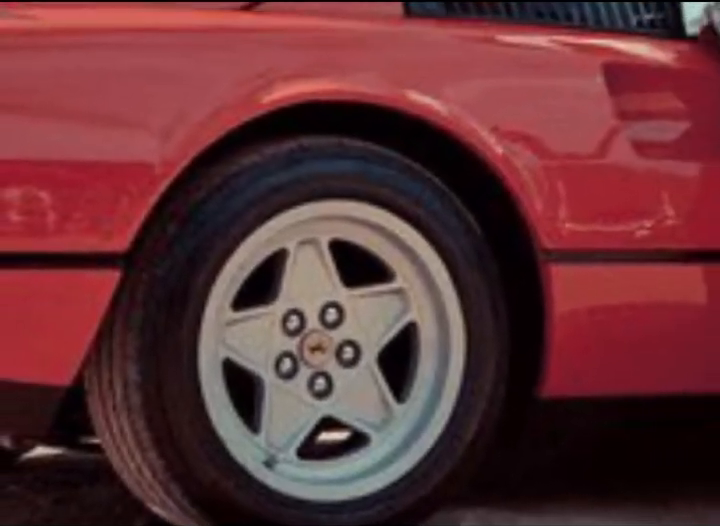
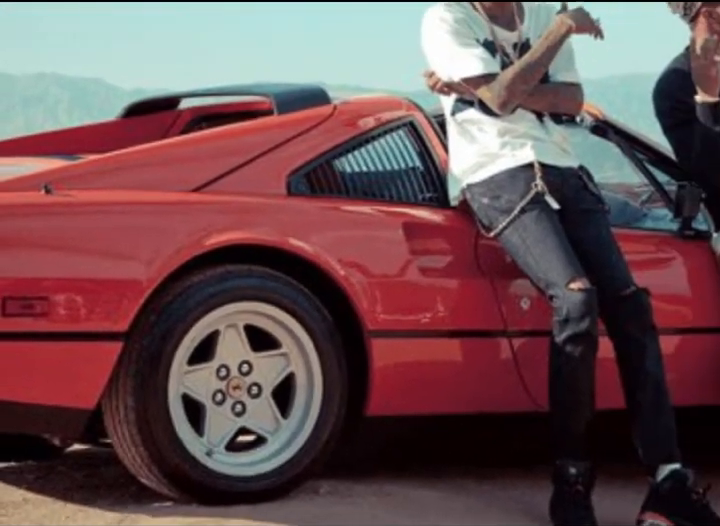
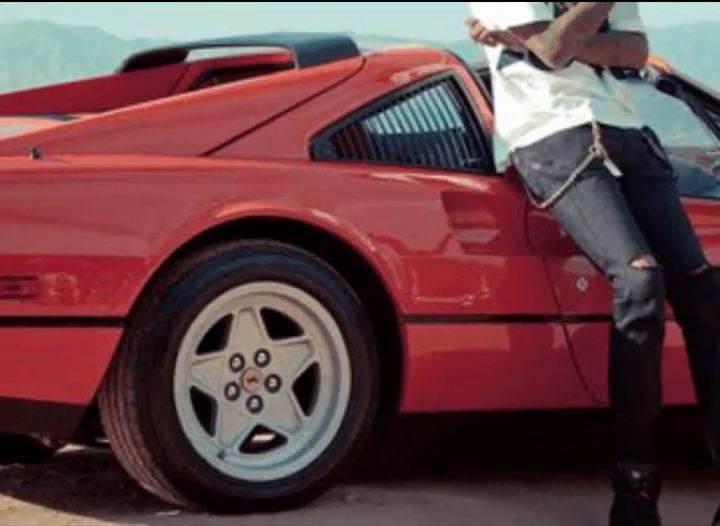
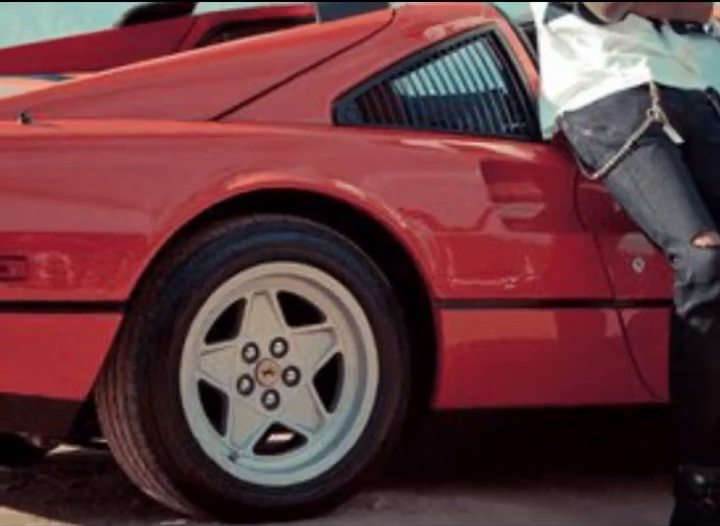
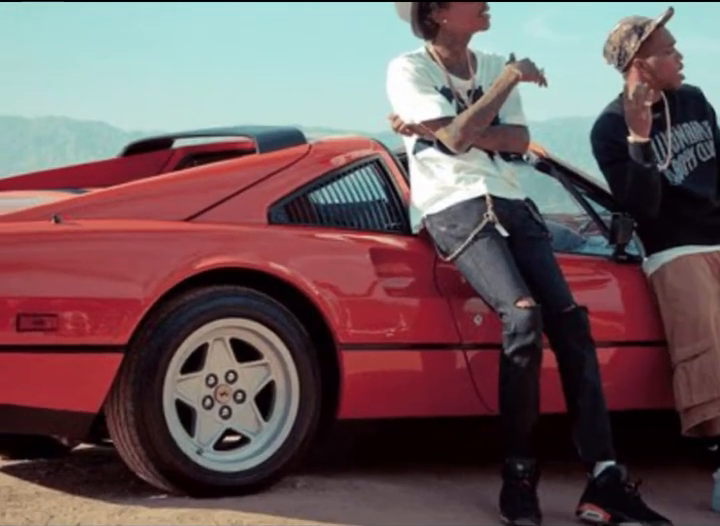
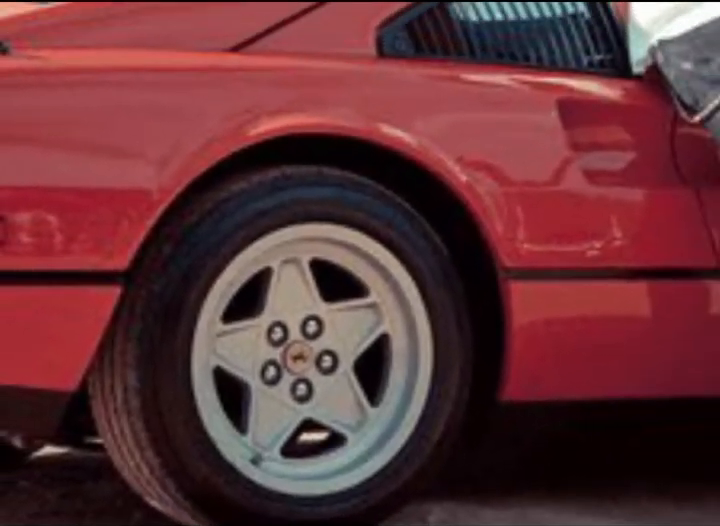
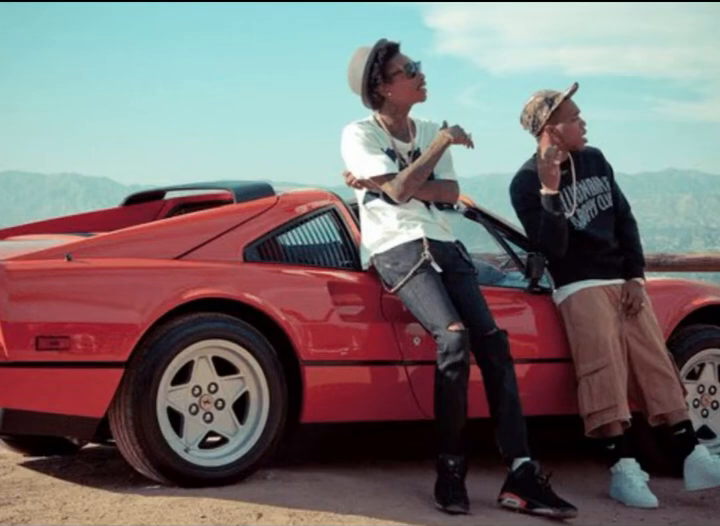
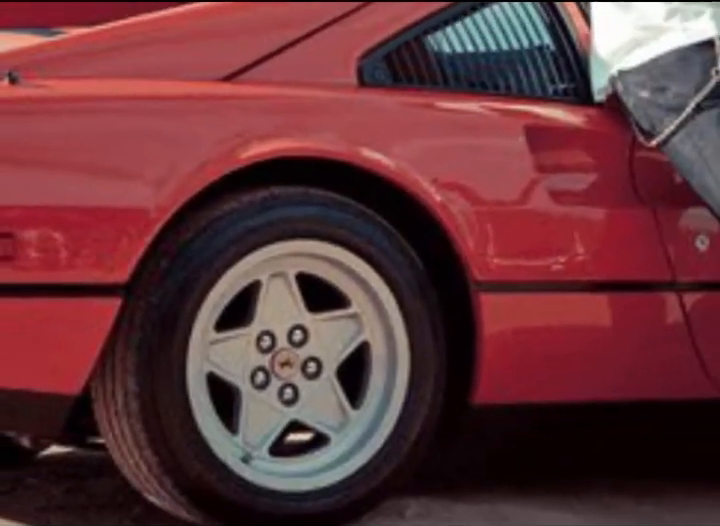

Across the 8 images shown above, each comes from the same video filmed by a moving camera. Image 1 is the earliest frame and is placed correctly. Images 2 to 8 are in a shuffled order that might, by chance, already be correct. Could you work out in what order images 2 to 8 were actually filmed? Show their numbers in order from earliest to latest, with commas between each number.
6, 8, 4, 3, 2, 5, 7
